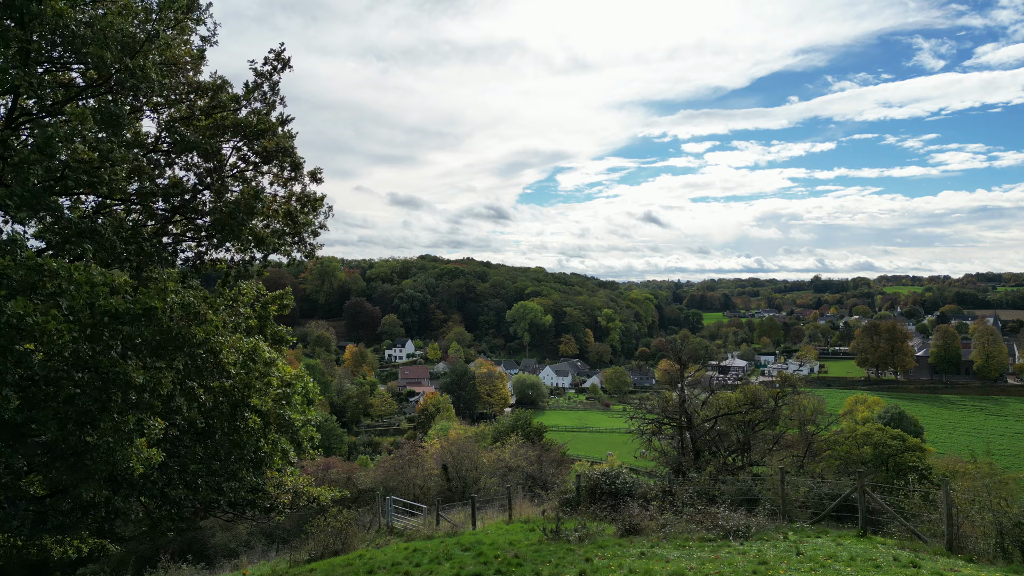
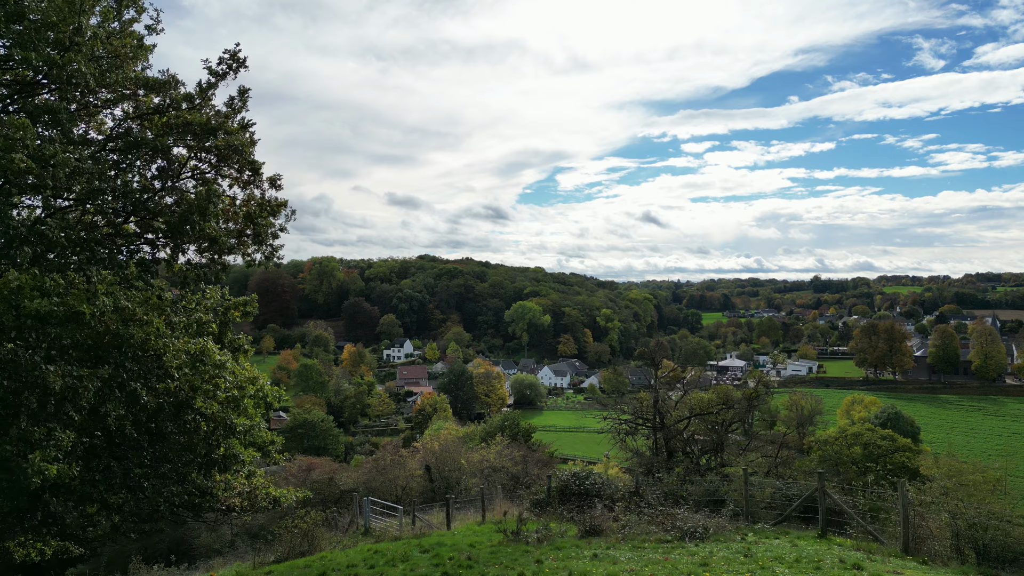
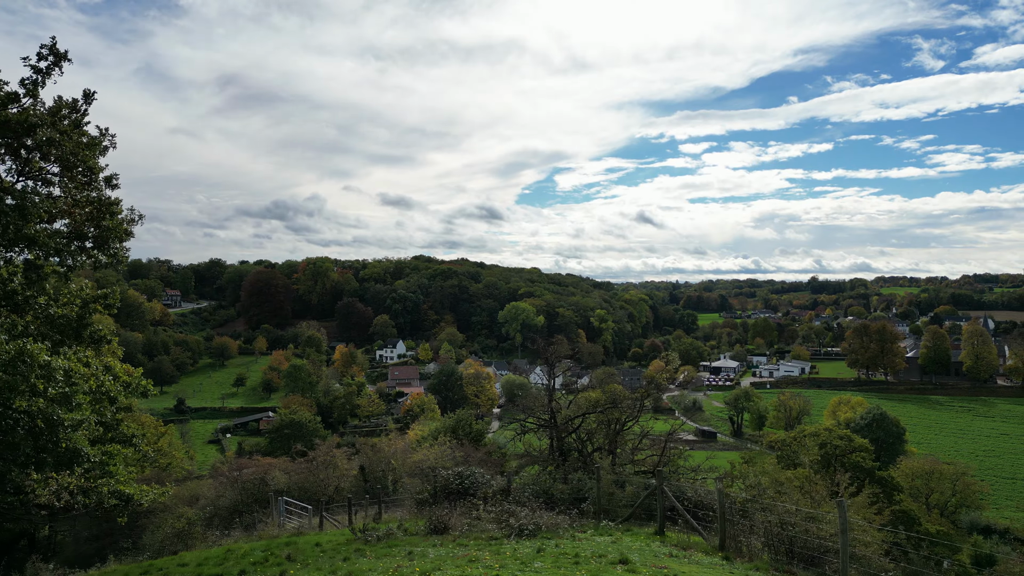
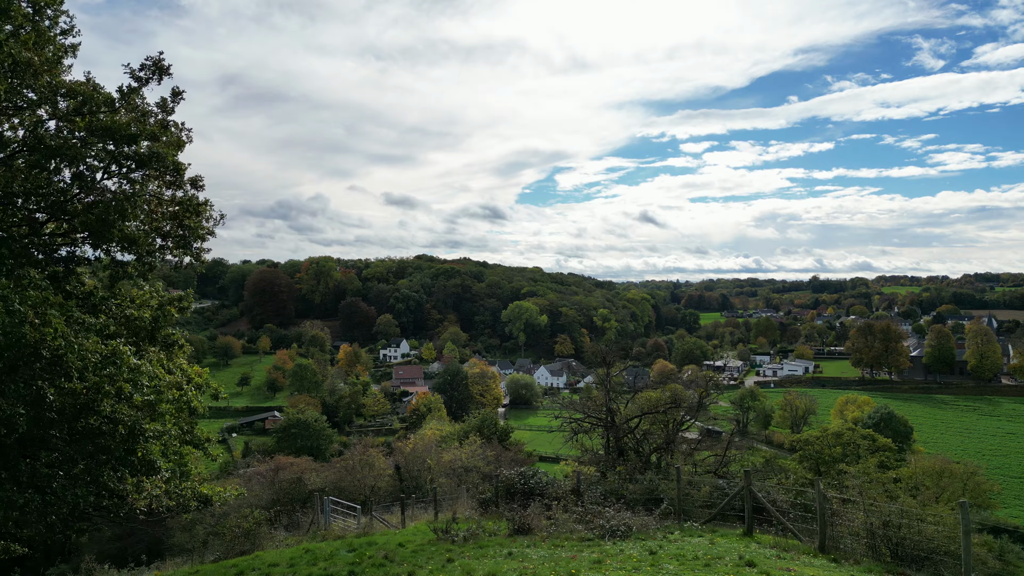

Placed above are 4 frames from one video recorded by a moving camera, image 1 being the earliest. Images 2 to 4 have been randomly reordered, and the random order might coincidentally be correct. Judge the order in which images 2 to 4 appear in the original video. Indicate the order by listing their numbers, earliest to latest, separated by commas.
2, 4, 3
